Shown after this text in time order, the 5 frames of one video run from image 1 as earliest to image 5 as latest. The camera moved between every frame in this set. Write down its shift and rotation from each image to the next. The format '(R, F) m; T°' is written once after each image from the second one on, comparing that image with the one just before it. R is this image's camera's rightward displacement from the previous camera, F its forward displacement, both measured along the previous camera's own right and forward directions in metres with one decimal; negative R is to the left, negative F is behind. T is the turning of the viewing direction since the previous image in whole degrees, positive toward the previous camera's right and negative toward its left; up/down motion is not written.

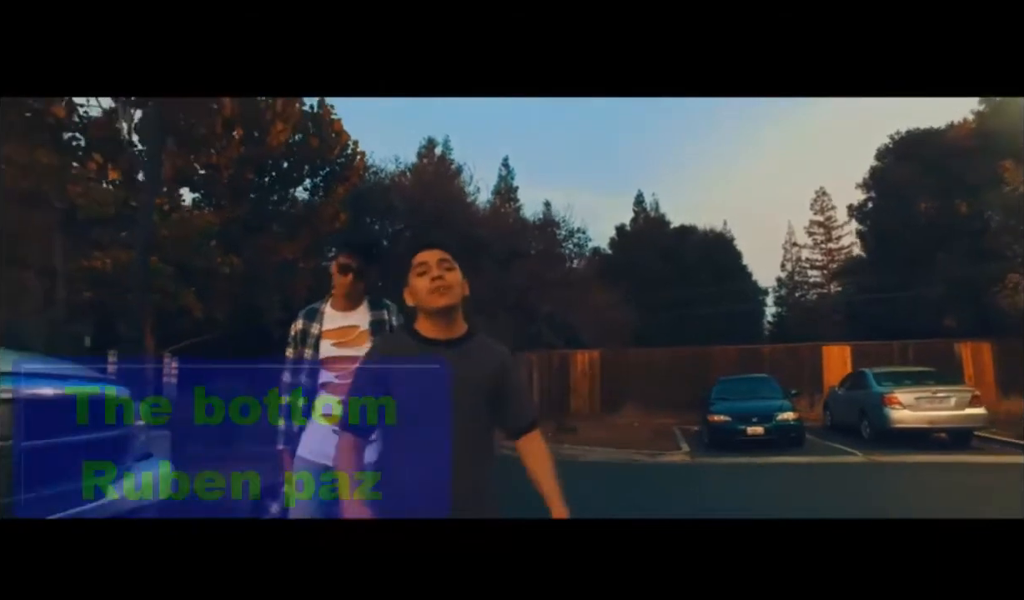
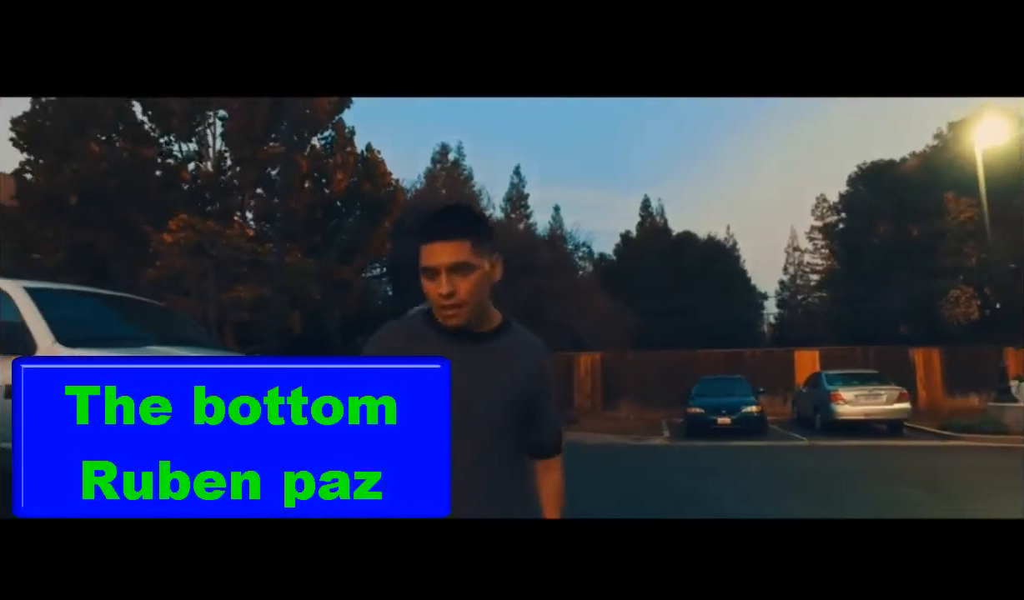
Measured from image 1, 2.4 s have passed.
(0.0, -0.7) m; -1°
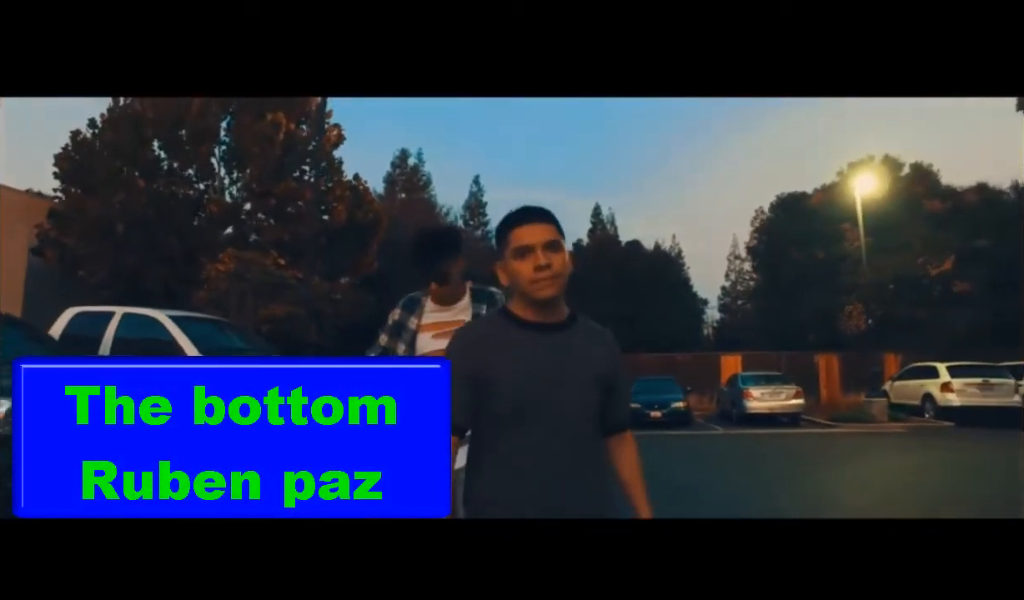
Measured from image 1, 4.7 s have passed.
(-0.1, -0.8) m; +3°
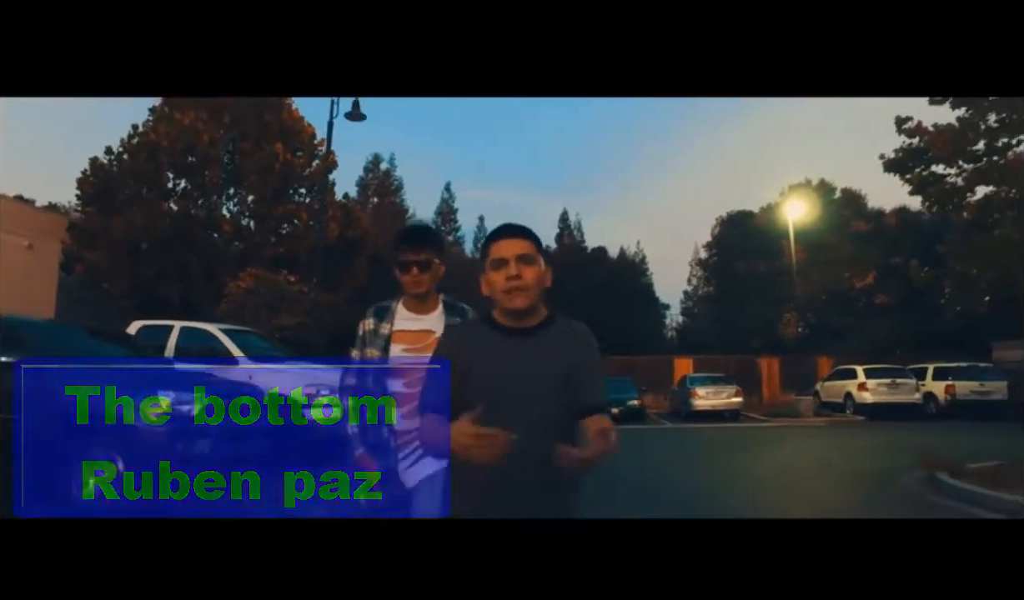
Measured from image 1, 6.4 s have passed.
(0.0, -0.6) m; +2°
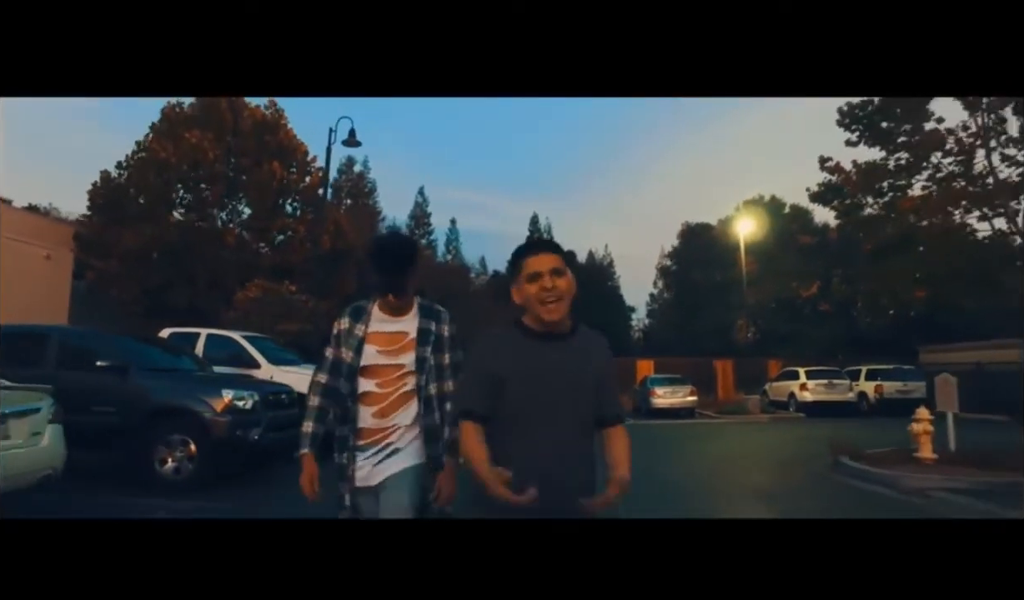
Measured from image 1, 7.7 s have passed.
(0.0, -0.4) m; +2°
